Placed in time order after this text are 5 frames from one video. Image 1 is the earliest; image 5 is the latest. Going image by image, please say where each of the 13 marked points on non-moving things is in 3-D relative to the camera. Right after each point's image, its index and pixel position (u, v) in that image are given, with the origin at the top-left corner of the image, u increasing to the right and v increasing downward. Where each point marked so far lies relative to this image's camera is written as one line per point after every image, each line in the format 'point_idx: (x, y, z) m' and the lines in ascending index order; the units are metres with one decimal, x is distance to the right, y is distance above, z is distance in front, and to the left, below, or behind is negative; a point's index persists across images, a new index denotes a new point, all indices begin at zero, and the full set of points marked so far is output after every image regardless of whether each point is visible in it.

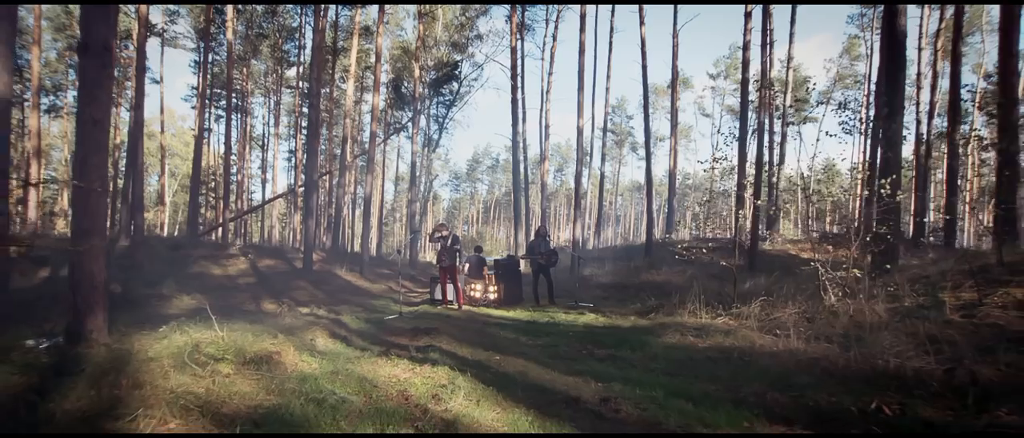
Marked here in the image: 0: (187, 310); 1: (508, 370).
0: (-8.7, -2.4, +11.3) m
1: (0.0, -2.1, +6.0) m
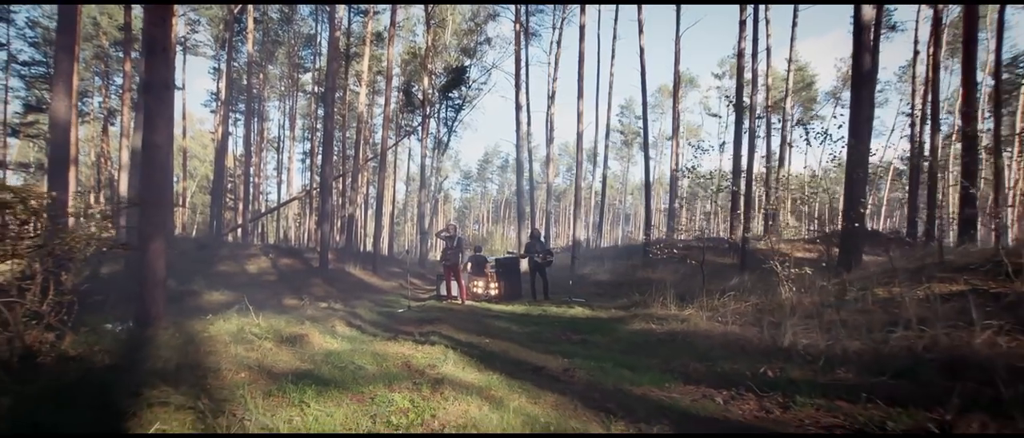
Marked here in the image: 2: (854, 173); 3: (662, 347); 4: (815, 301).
0: (-8.9, -2.5, +12.8) m
1: (-0.3, -2.2, +7.4) m
2: (+9.8, +1.4, +12.3) m
3: (+2.5, -2.1, +7.1) m
4: (+5.5, -1.5, +7.8) m
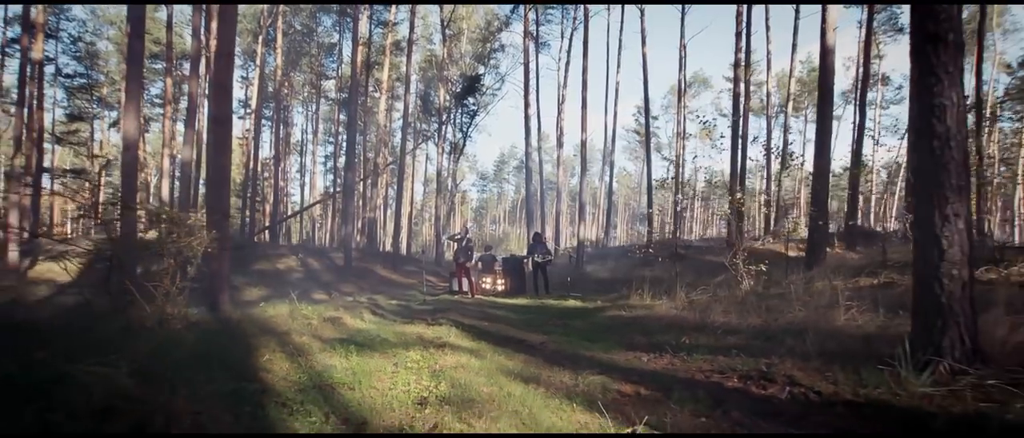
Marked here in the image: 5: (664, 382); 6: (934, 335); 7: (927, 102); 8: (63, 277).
0: (-8.8, -2.7, +15.1) m
1: (-0.5, -2.4, +9.3) m
2: (+9.8, +1.3, +13.8) m
3: (+2.3, -2.2, +8.9) m
4: (+5.4, -1.6, +9.5) m
5: (+1.9, -2.0, +5.3) m
6: (+4.2, -1.2, +4.3) m
7: (+4.3, +1.2, +4.5) m
8: (-13.2, -1.7, +12.6) m
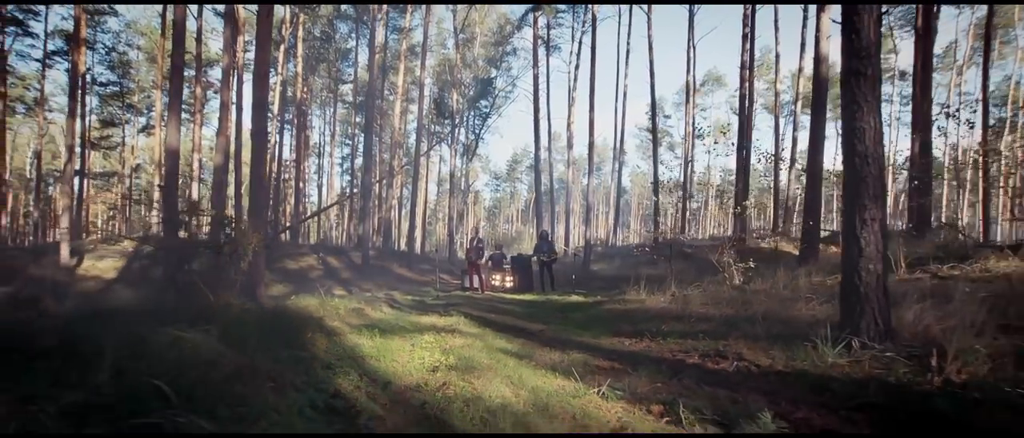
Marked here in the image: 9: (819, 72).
0: (-8.5, -2.8, +16.5) m
1: (-0.4, -2.4, +10.4) m
2: (+10.0, +1.3, +14.5) m
3: (+2.3, -2.3, +9.9) m
4: (+5.4, -1.6, +10.4) m
5: (+1.8, -2.0, +6.3) m
6: (+4.2, -1.2, +5.3) m
7: (+4.3, +1.2, +5.4) m
8: (-13.0, -1.8, +14.1) m
9: (+10.3, +4.9, +14.8) m
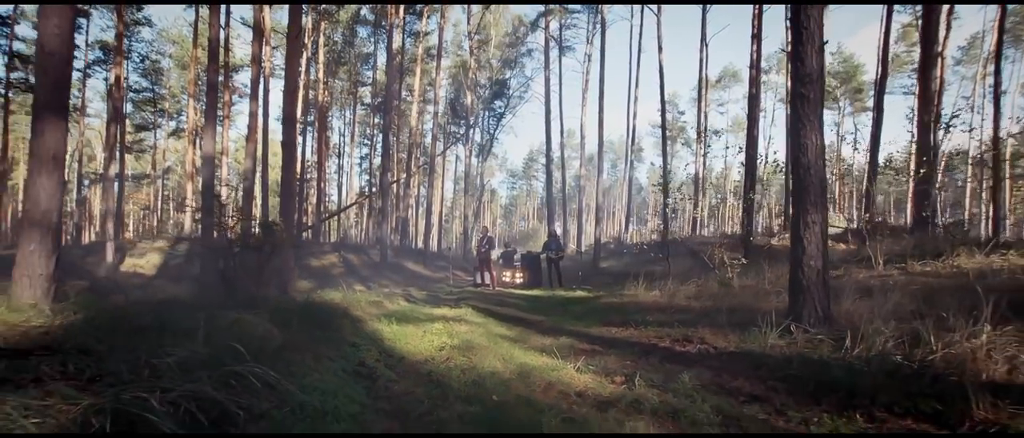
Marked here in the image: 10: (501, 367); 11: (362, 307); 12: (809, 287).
0: (-8.2, -2.8, +17.8) m
1: (-0.3, -2.5, +11.5) m
2: (+10.2, +1.3, +15.2) m
3: (+2.4, -2.3, +10.9) m
4: (+5.5, -1.7, +11.3) m
5: (+1.7, -2.1, +7.3) m
6: (+4.0, -1.2, +6.1) m
7: (+4.1, +1.1, +6.3) m
8: (-12.8, -1.8, +15.6) m
9: (+10.6, +4.9, +15.4) m
10: (-0.1, -2.0, +5.7) m
11: (-3.6, -2.2, +10.5) m
12: (+4.2, -1.0, +6.1) m
